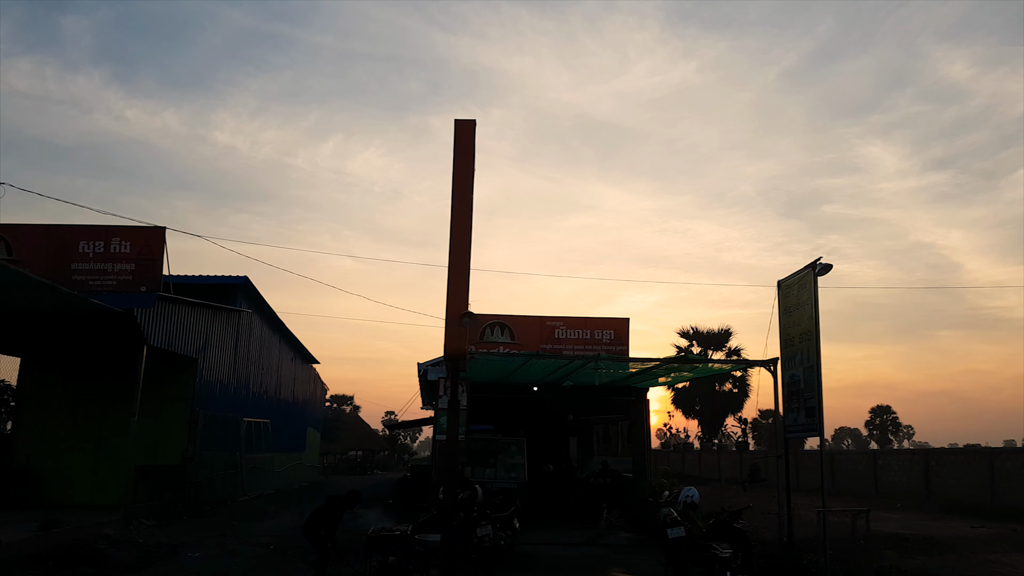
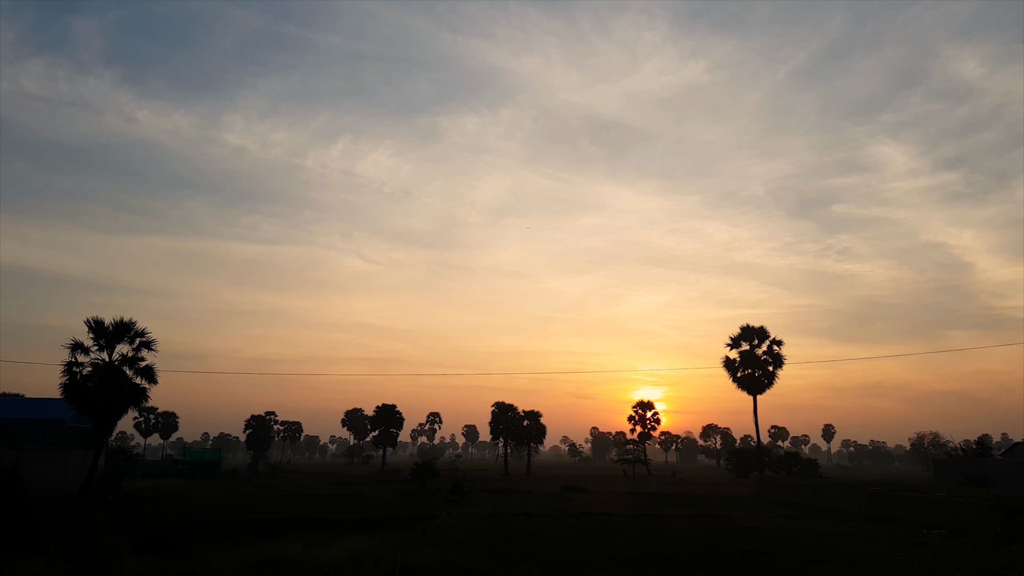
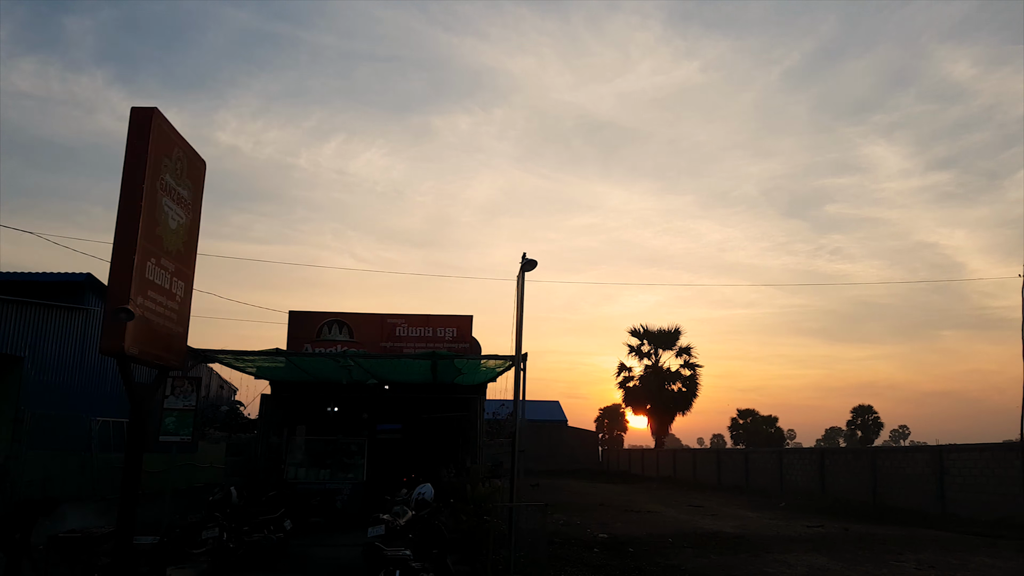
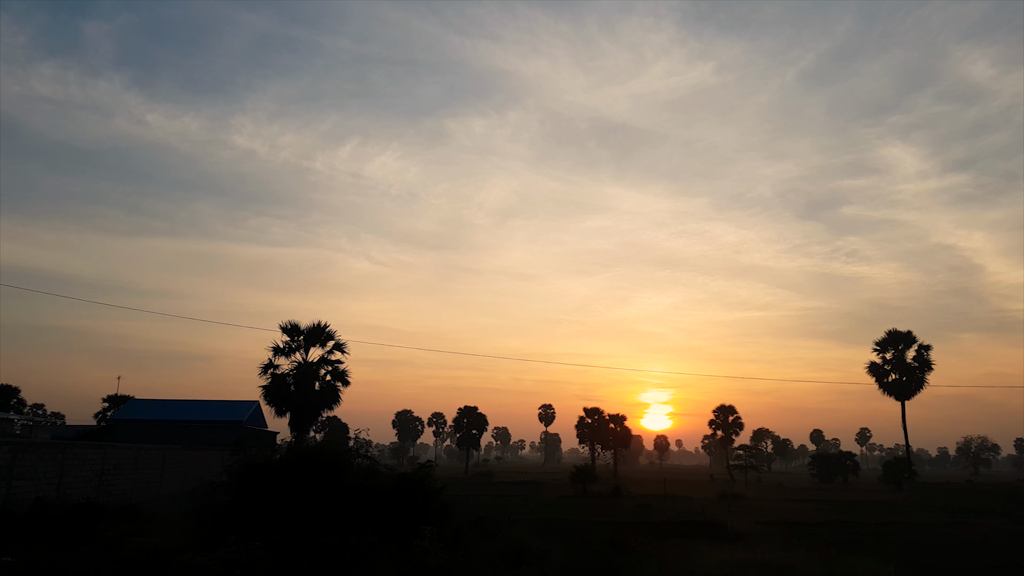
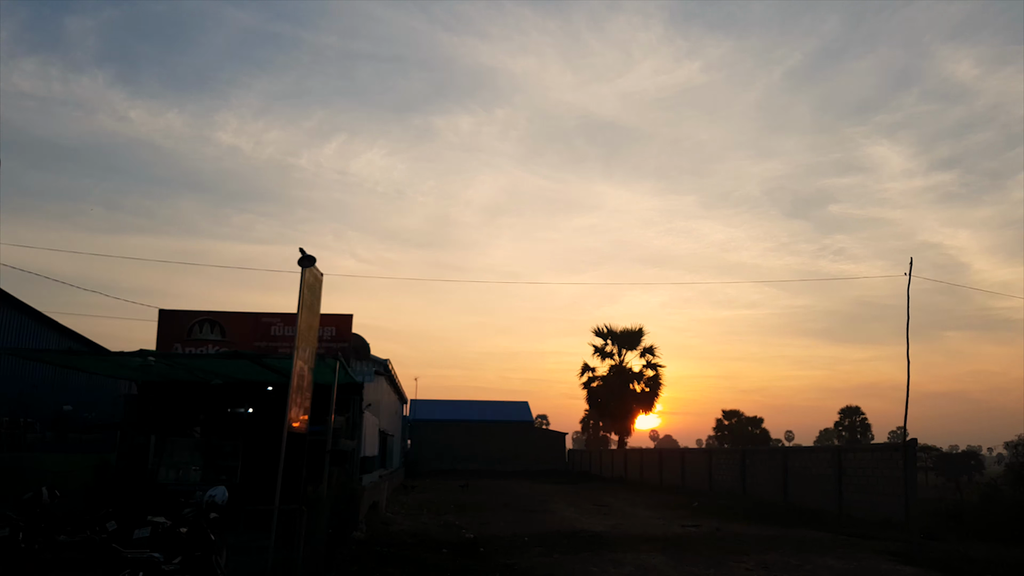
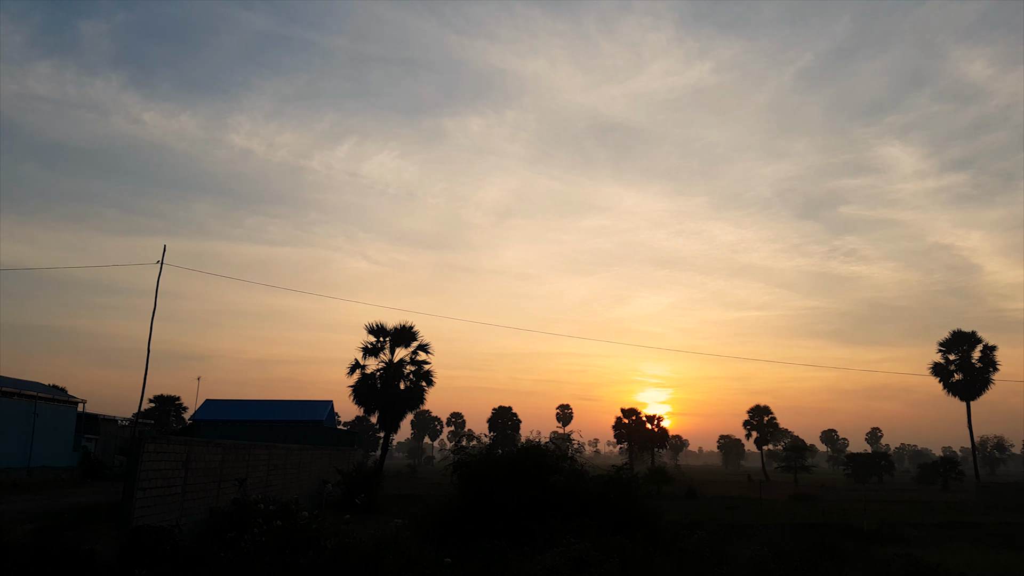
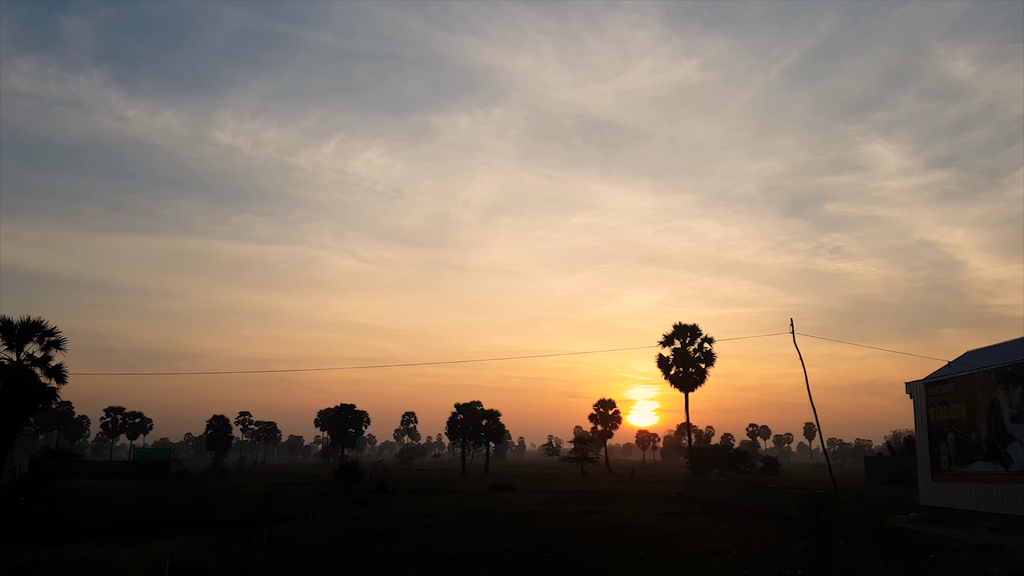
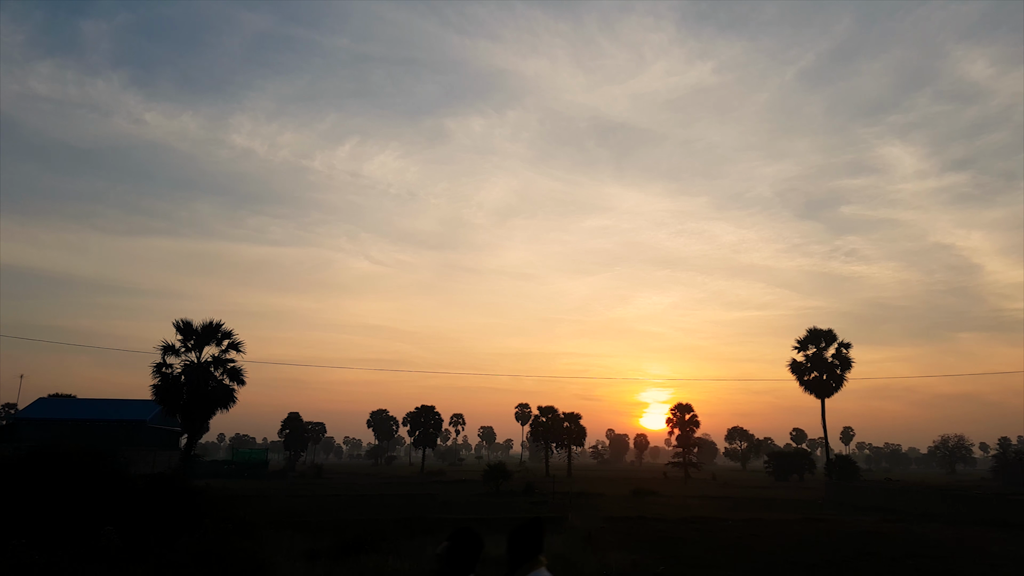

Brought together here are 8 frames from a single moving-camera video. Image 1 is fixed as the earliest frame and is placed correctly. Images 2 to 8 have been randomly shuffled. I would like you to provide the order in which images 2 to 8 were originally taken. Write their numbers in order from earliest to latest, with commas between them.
3, 5, 6, 4, 8, 2, 7
